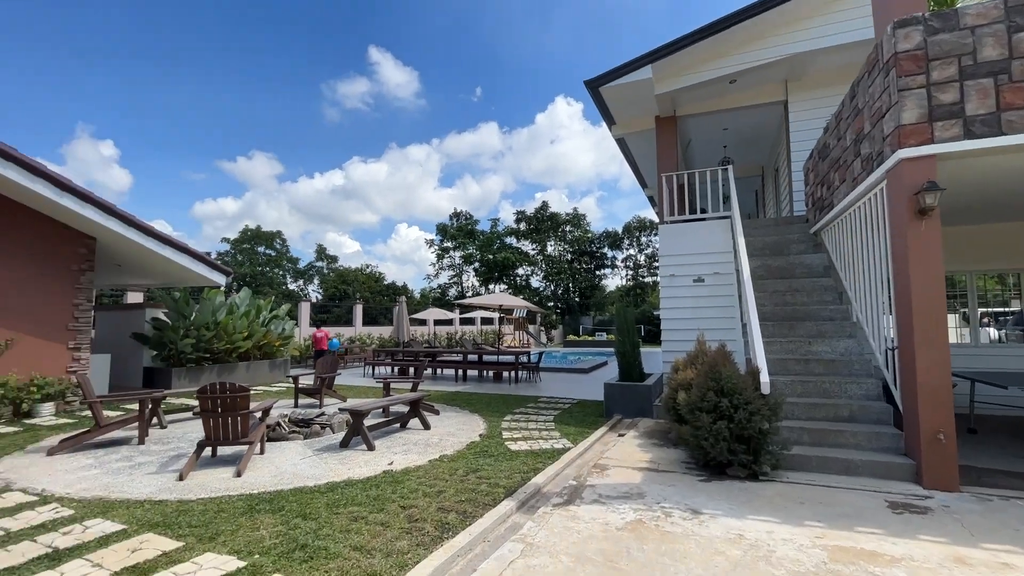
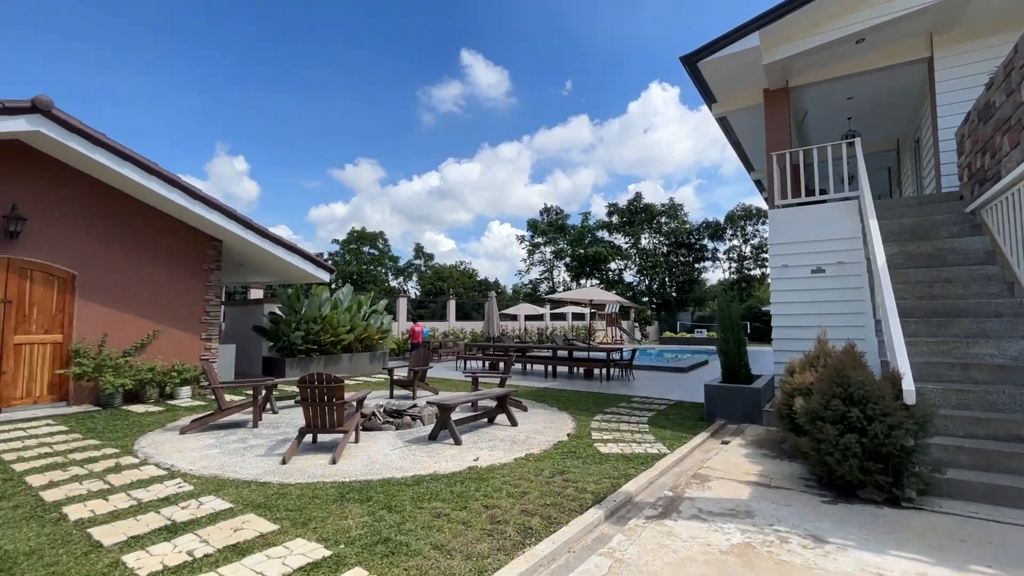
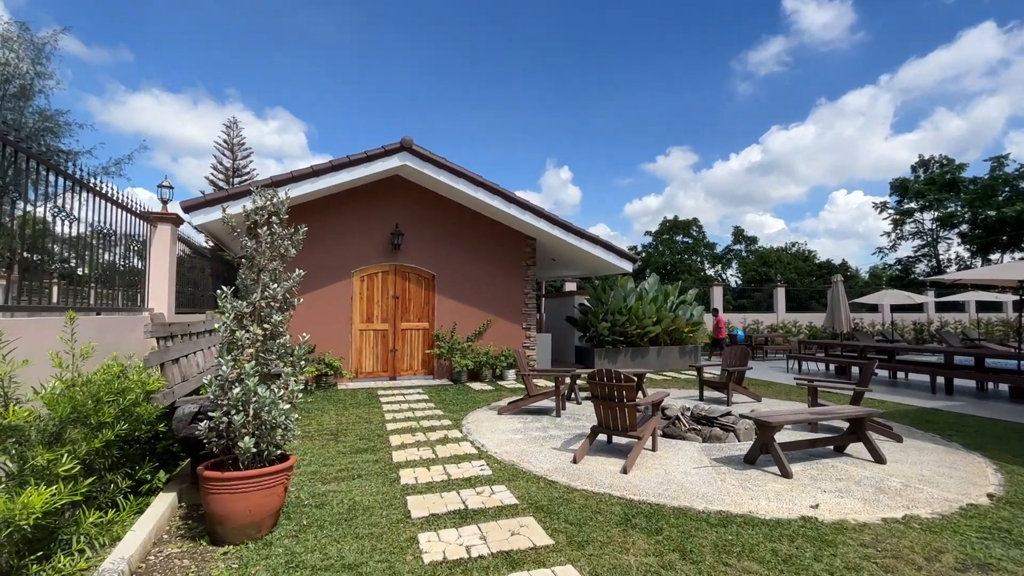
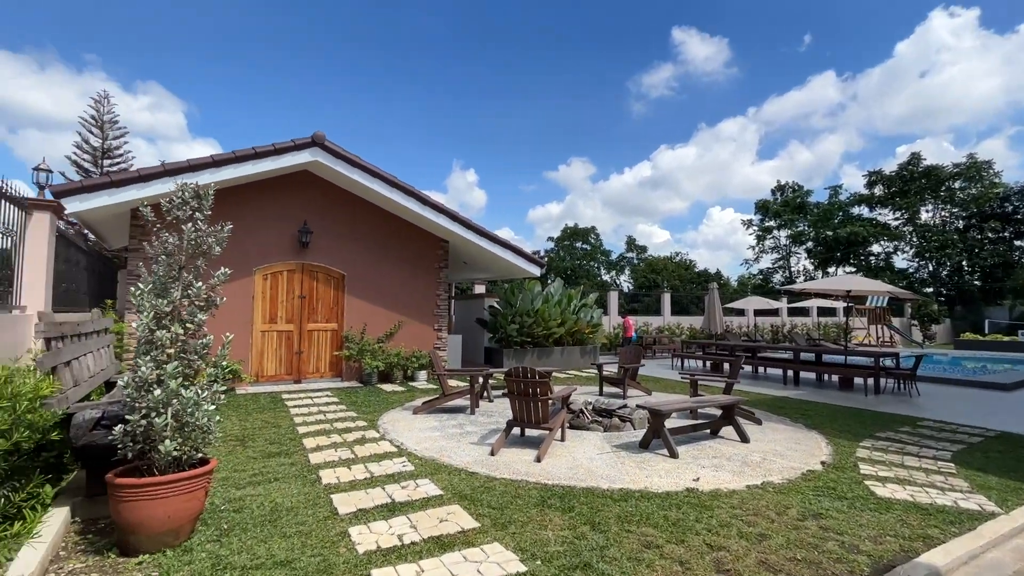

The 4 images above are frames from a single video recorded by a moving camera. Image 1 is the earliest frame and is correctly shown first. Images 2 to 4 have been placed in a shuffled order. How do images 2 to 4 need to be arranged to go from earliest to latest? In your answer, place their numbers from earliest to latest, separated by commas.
2, 4, 3
